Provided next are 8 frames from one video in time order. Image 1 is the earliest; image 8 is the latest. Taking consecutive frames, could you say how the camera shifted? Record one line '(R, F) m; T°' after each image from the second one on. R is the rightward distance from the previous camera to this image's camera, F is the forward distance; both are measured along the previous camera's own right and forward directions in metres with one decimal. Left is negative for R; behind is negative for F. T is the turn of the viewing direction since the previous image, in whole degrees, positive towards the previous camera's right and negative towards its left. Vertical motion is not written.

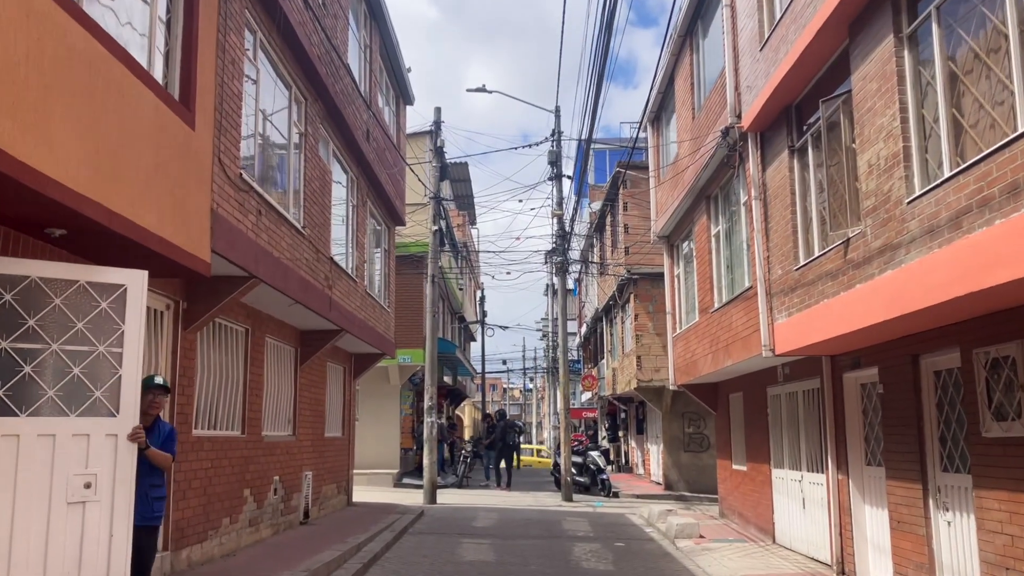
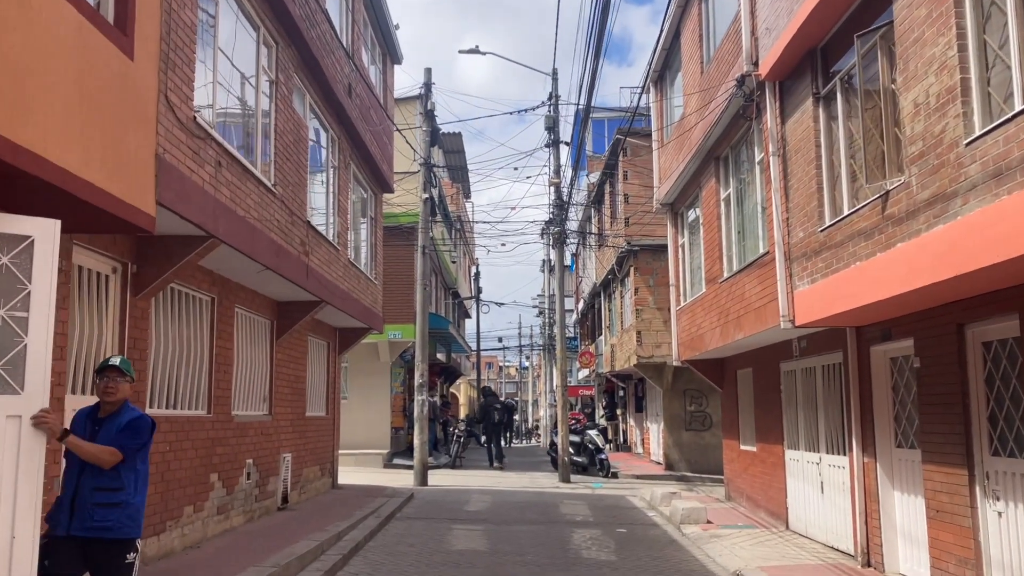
(0.0, +0.9) m; 0°
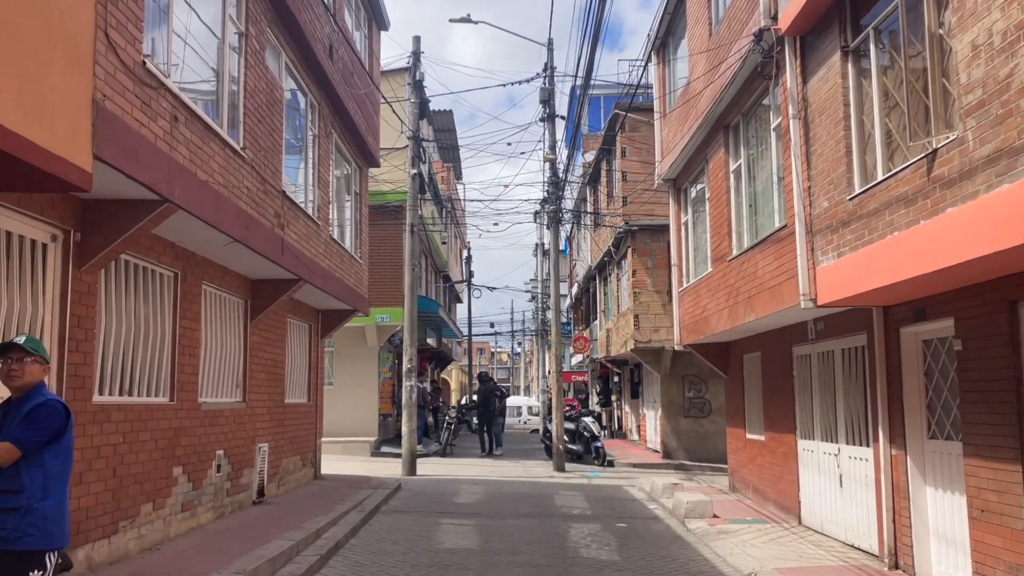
(0.0, +0.8) m; +1°
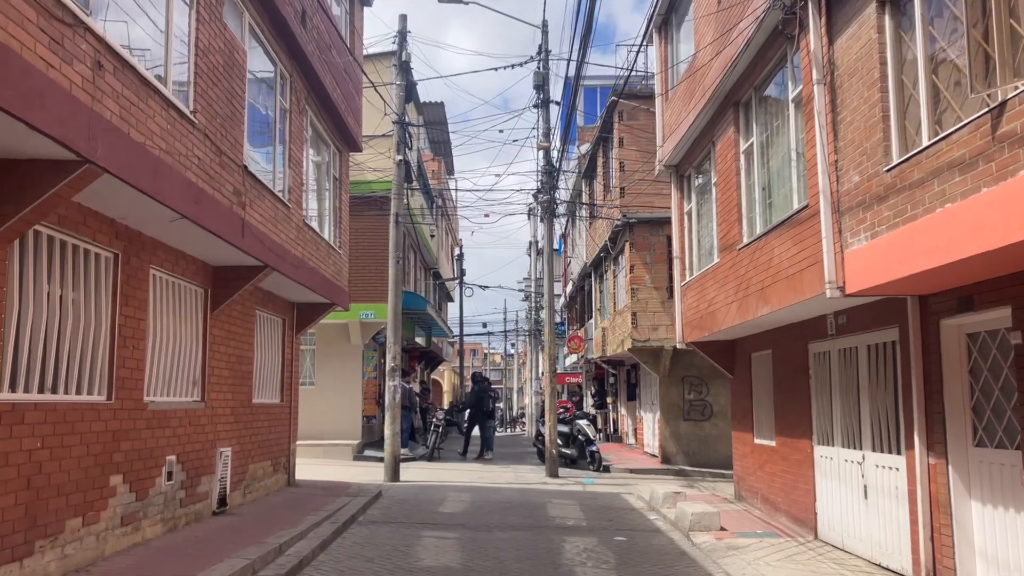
(+0.1, +0.9) m; 0°
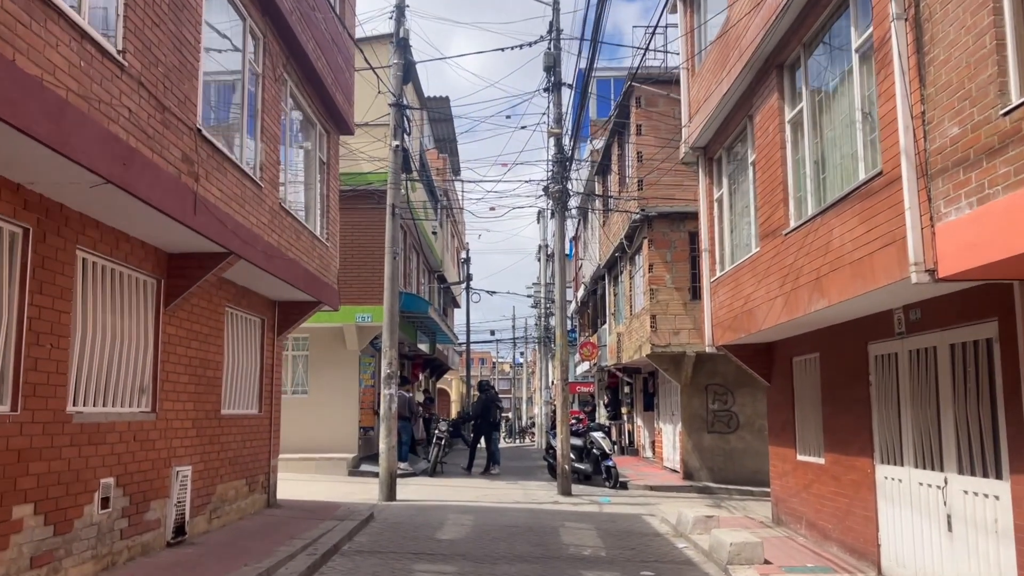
(0.0, +1.4) m; -1°
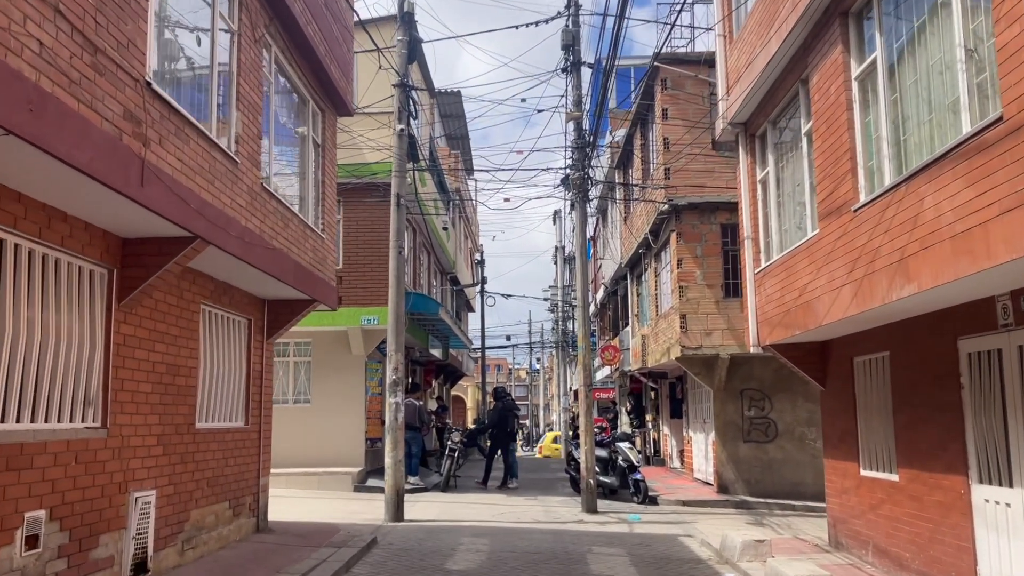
(0.0, +1.3) m; -1°
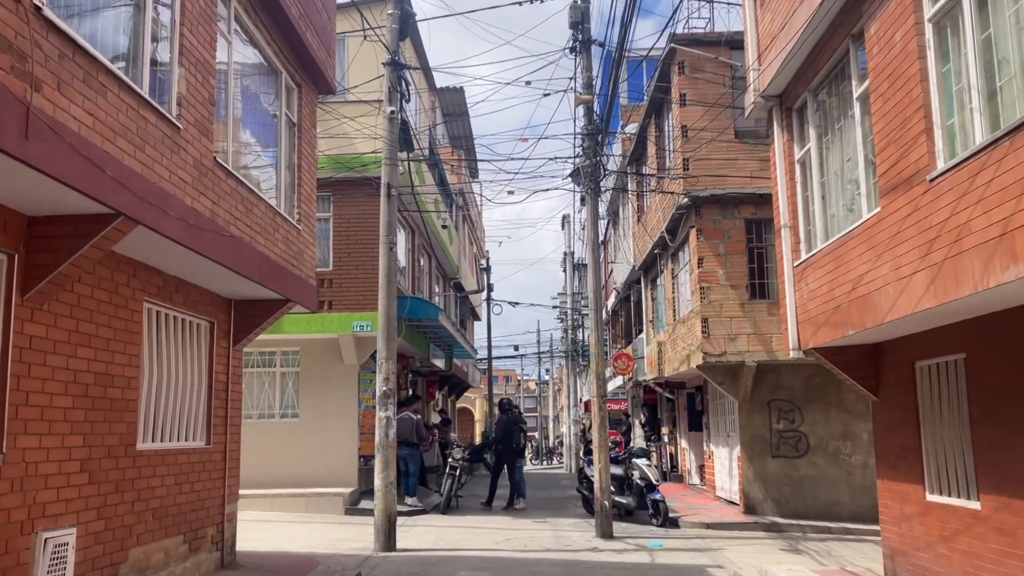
(+0.1, +1.3) m; -1°
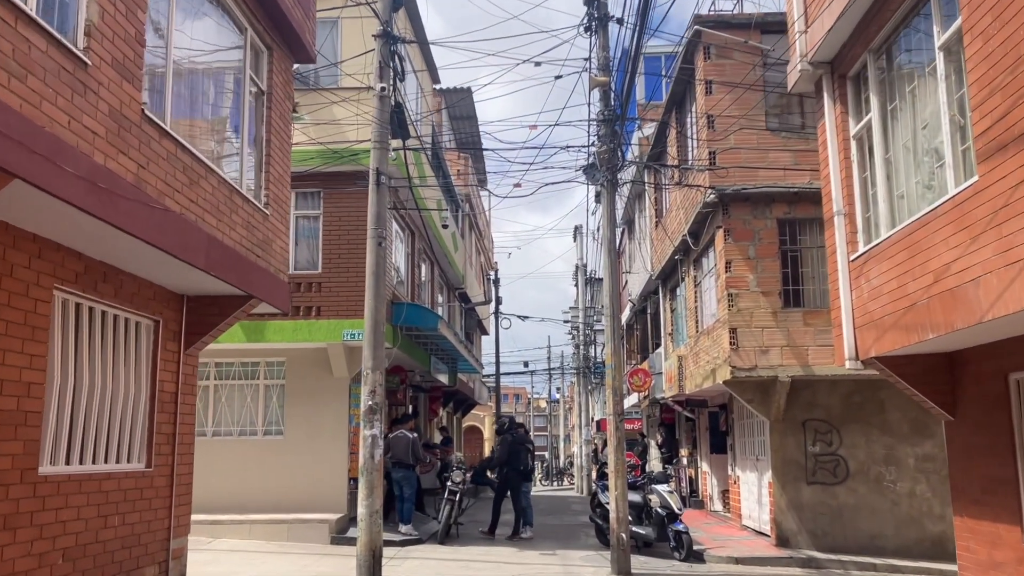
(+0.1, +1.4) m; -1°
